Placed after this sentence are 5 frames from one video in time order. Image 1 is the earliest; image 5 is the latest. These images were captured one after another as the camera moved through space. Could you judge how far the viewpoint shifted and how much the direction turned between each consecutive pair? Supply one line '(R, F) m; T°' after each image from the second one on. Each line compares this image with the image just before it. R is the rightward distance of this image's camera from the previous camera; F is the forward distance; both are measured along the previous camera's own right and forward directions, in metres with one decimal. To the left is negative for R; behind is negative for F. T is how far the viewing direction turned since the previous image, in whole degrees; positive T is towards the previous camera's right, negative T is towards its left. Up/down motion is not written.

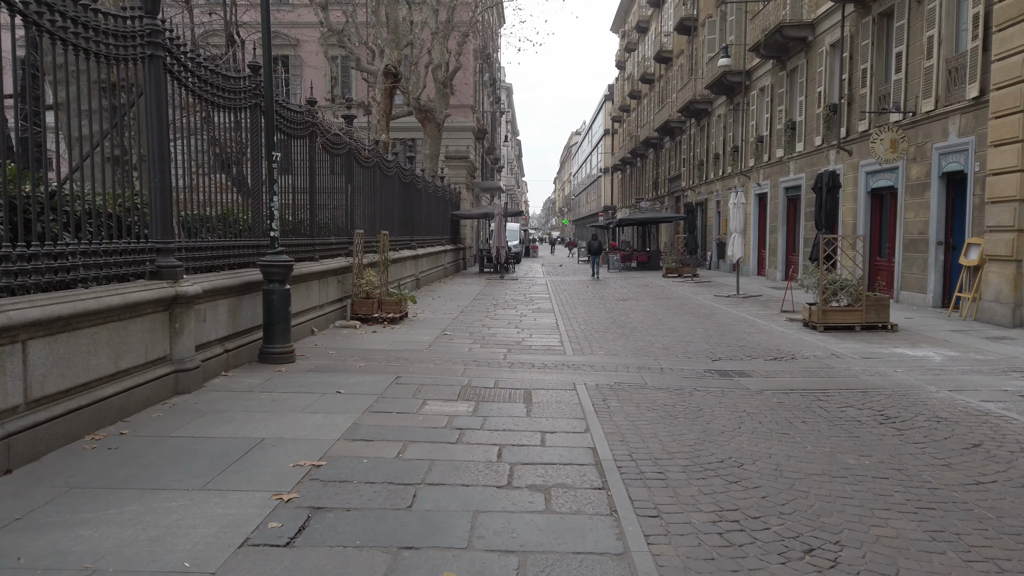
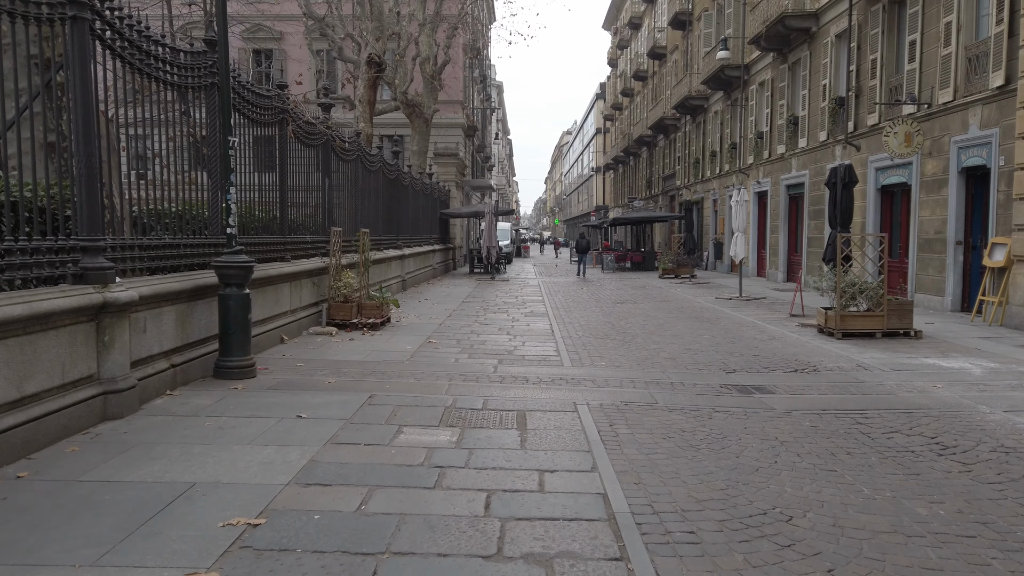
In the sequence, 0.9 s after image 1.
(0.0, +1.0) m; +1°
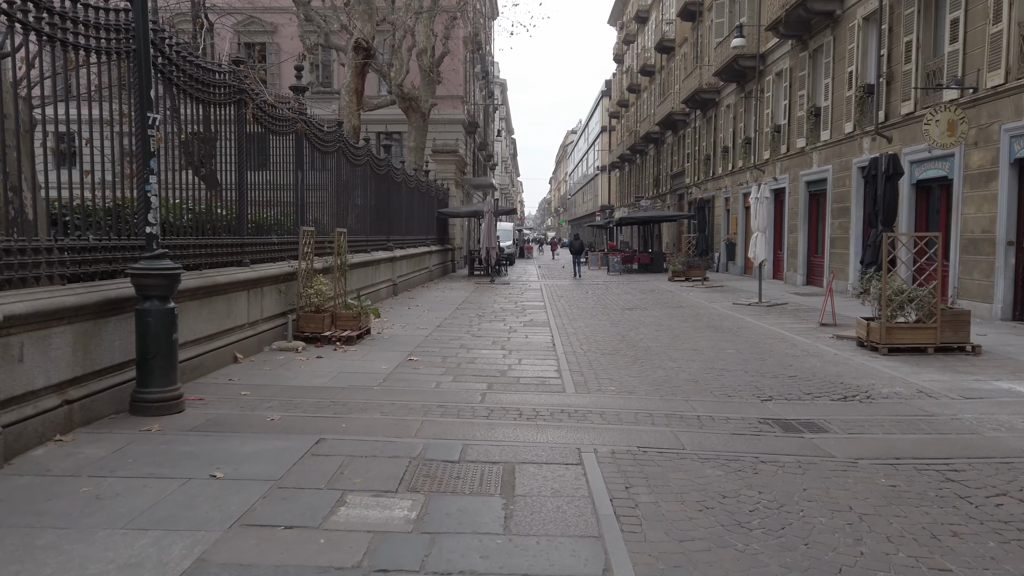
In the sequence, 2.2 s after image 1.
(+0.1, +1.4) m; 0°
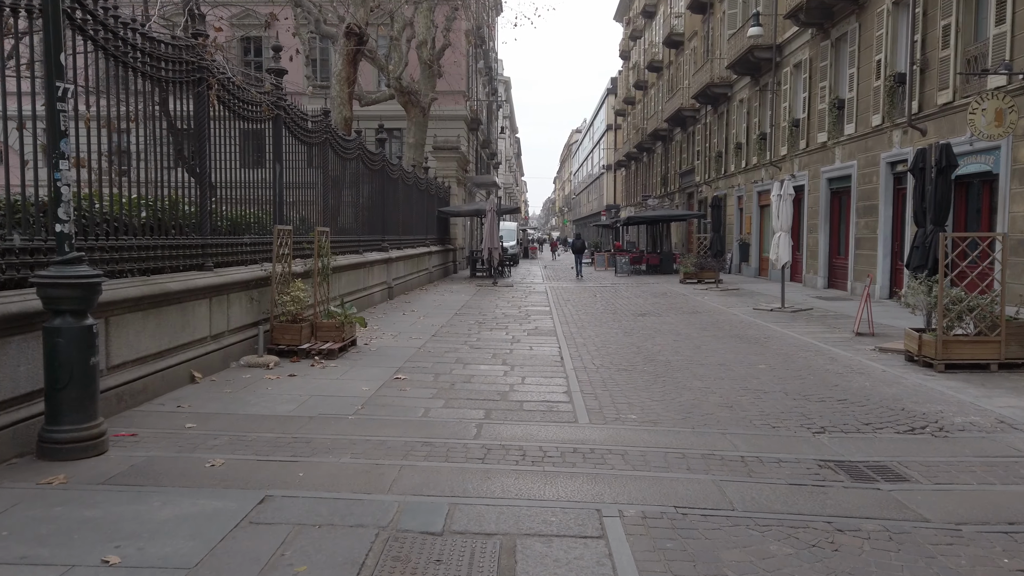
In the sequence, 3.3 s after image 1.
(0.0, +1.1) m; 0°
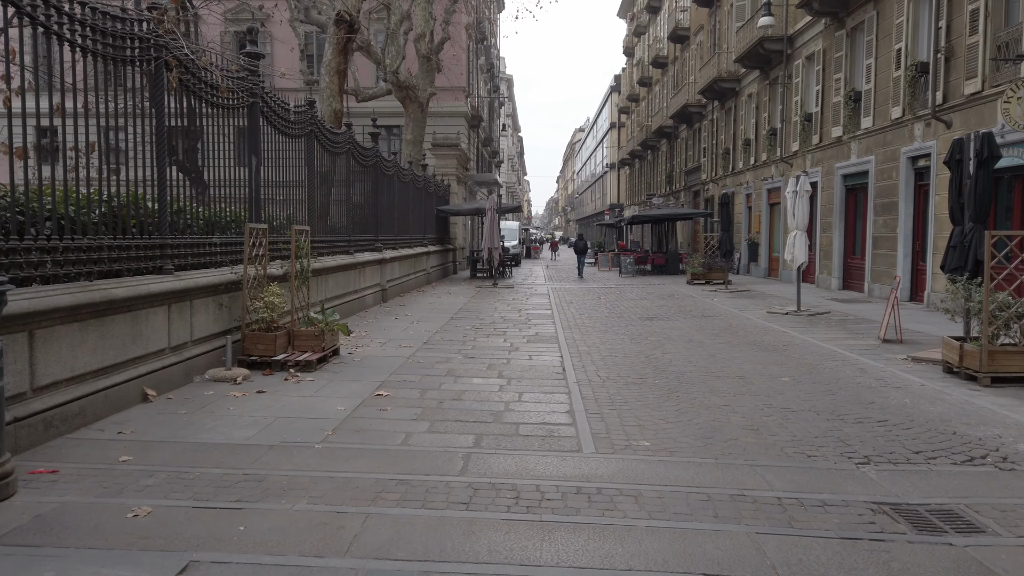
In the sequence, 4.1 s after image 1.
(+0.1, +0.8) m; 0°
